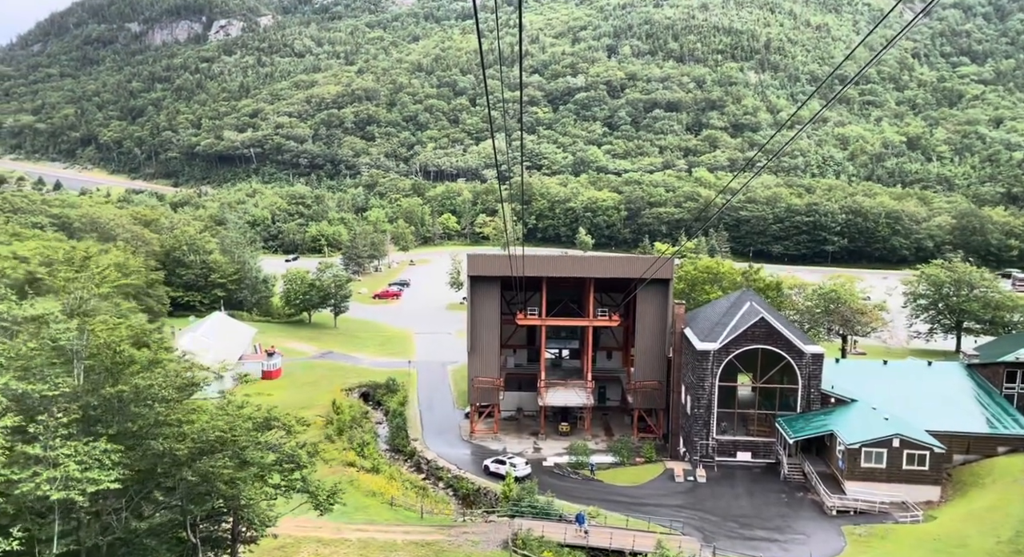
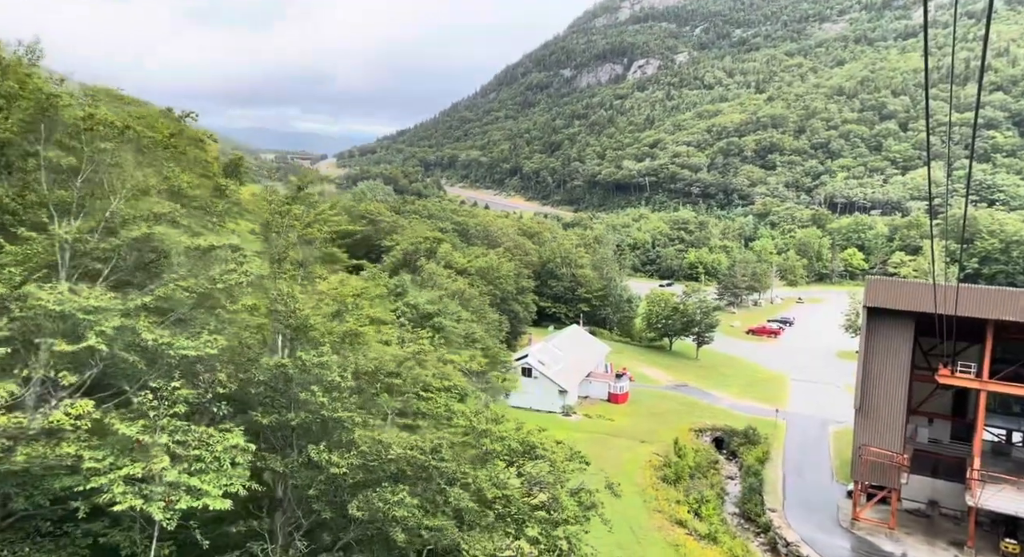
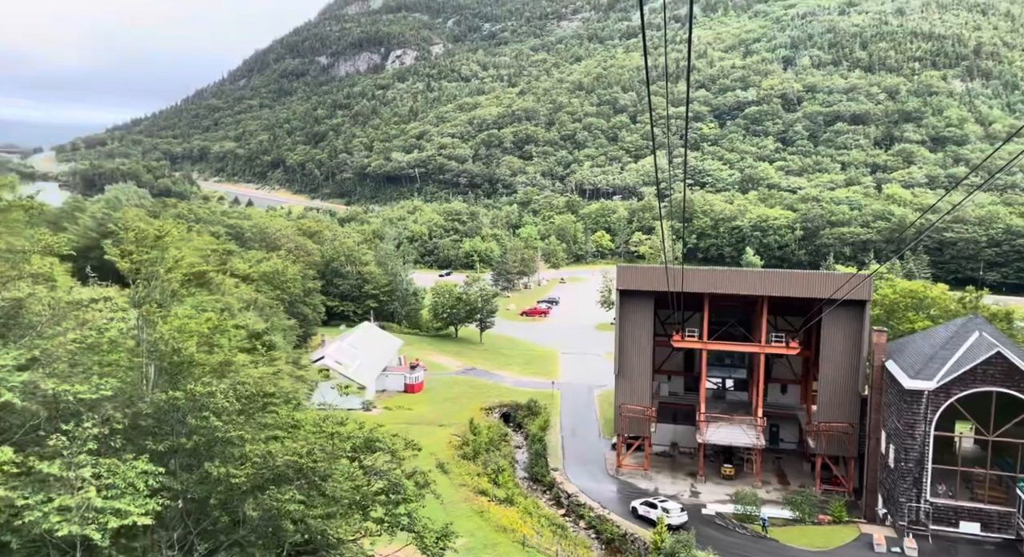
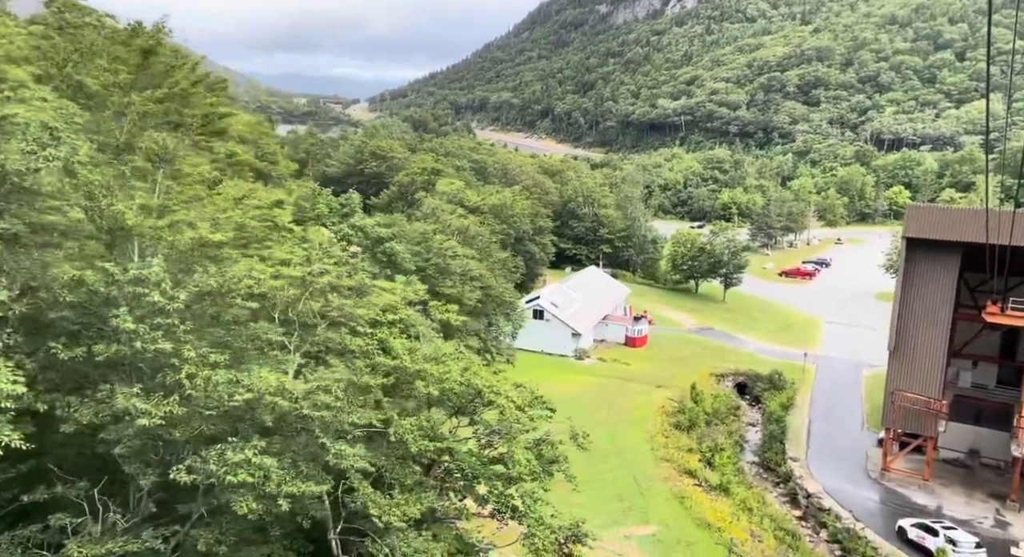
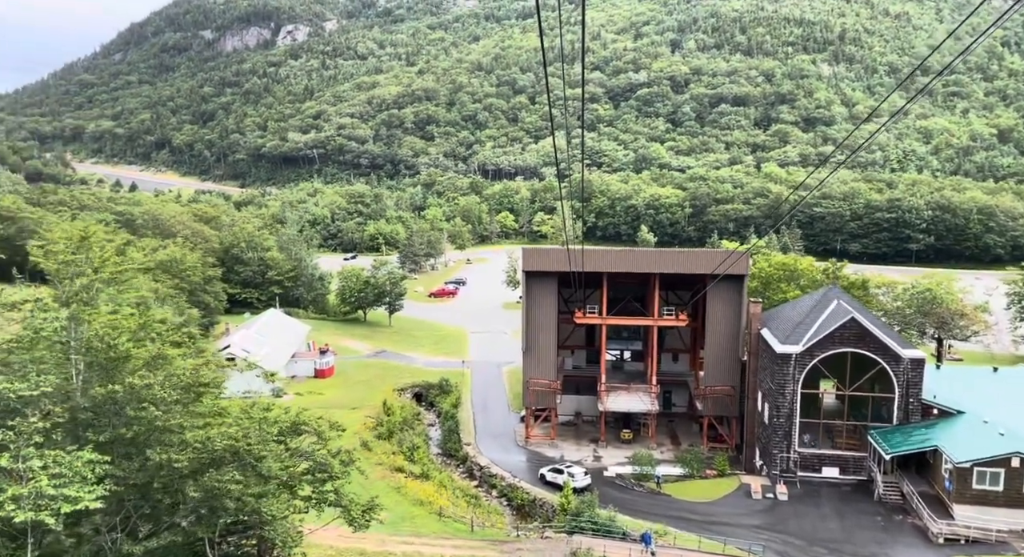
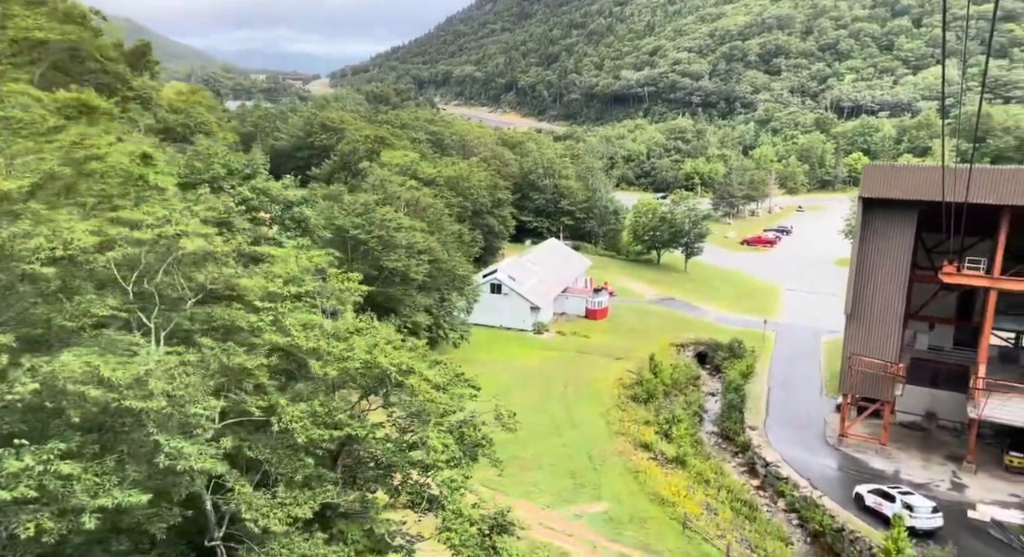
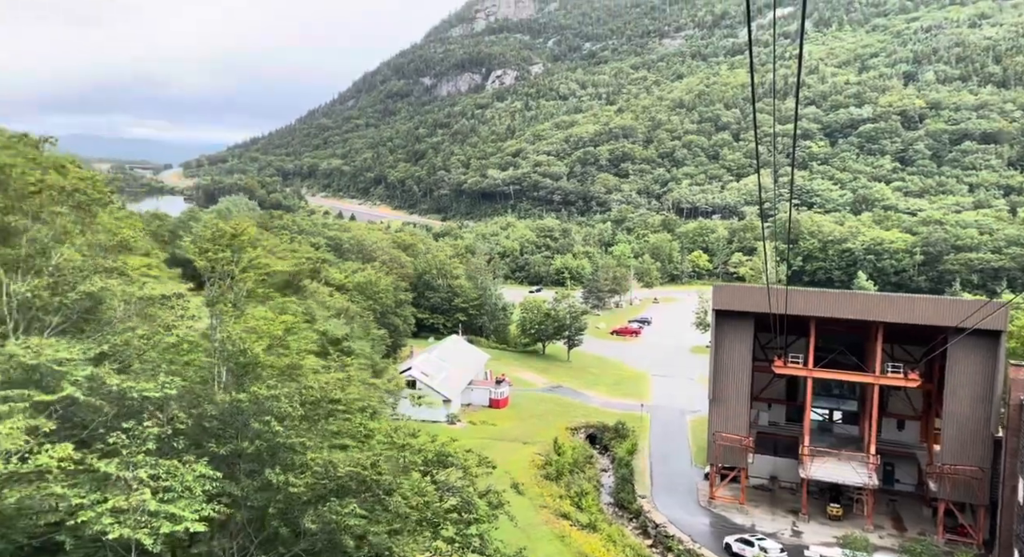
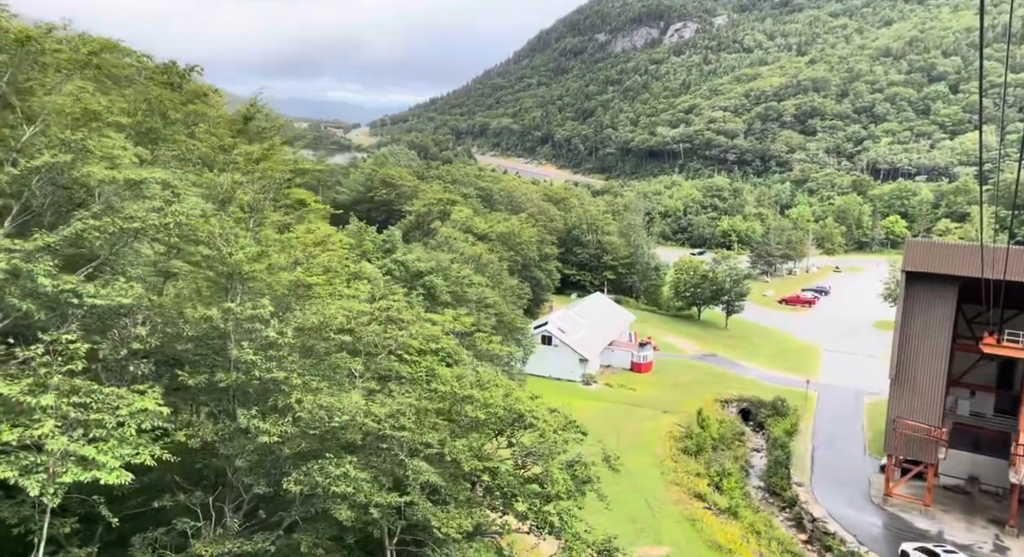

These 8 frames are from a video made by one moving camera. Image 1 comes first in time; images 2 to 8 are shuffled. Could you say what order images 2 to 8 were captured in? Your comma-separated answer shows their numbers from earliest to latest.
5, 3, 7, 2, 8, 4, 6
